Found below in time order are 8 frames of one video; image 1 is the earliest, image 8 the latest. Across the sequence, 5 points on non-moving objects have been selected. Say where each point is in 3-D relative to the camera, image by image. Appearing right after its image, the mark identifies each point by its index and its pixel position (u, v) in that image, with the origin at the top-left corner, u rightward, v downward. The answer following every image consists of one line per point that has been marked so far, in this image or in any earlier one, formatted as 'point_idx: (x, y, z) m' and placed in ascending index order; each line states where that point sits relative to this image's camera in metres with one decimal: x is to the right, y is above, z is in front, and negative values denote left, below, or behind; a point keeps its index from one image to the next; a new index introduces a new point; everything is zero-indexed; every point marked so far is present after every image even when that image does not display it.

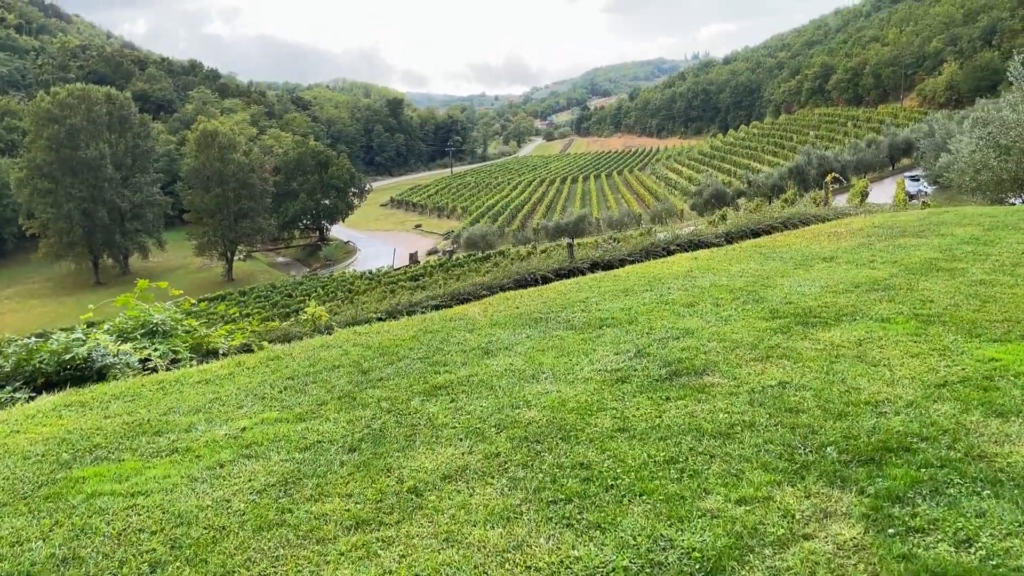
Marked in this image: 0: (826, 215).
0: (+5.9, +1.3, +15.9) m
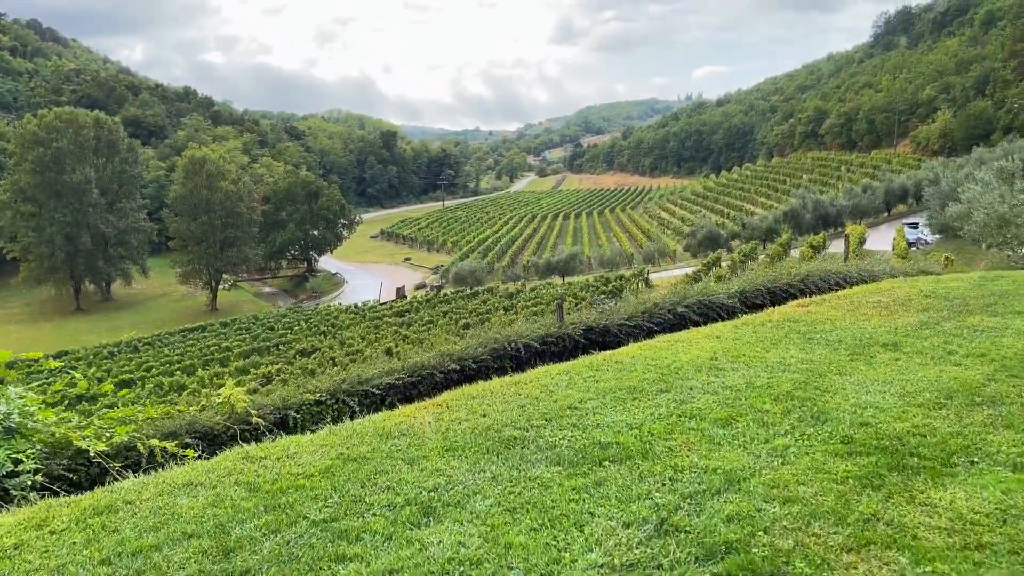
0: (+5.6, +0.2, +14.2) m
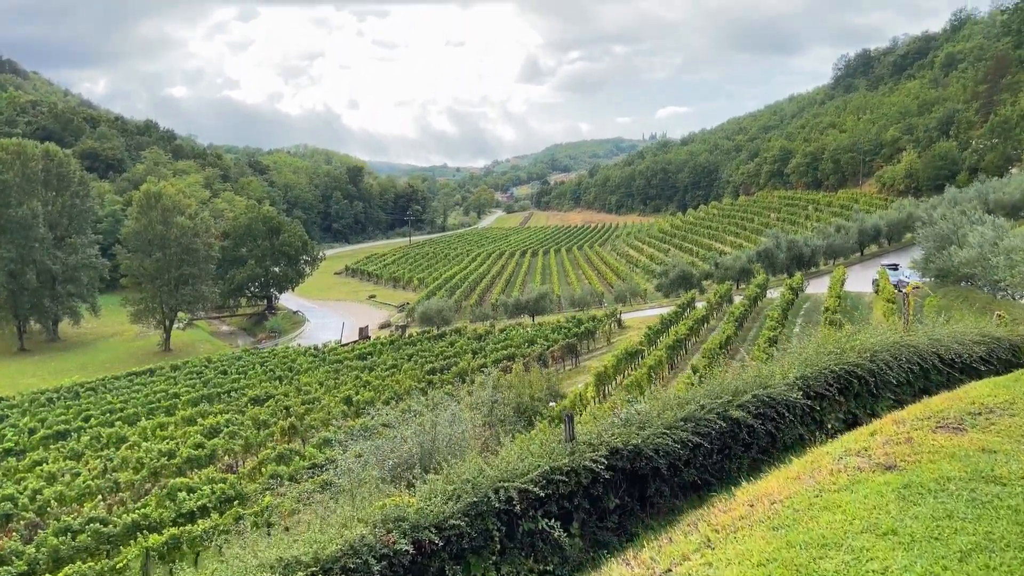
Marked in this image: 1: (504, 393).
0: (+5.3, -0.8, +11.1) m
1: (-0.2, -2.3, +19.7) m
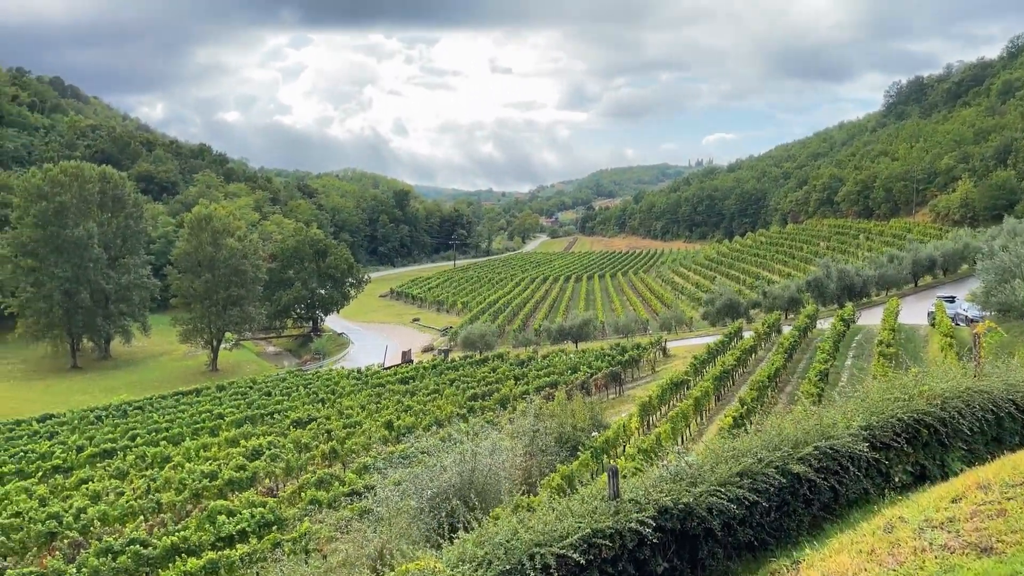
0: (+5.8, -1.3, +10.3) m
1: (+0.7, -3.0, +19.2) m
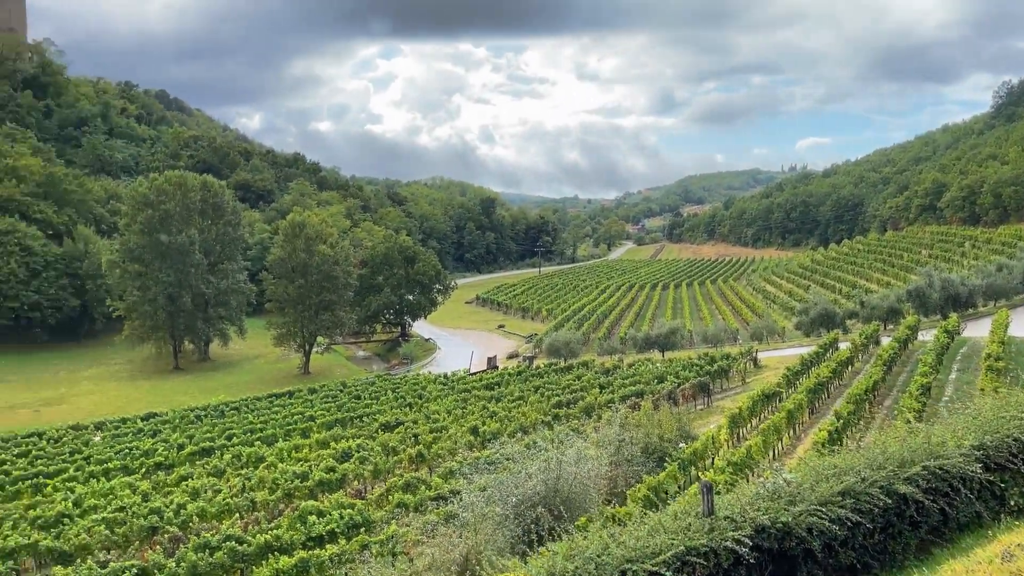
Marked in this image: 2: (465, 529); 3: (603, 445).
0: (+6.8, -1.4, +9.6) m
1: (+2.6, -3.2, +18.9) m
2: (-0.7, -3.6, +12.8) m
3: (+1.9, -3.2, +17.6) m
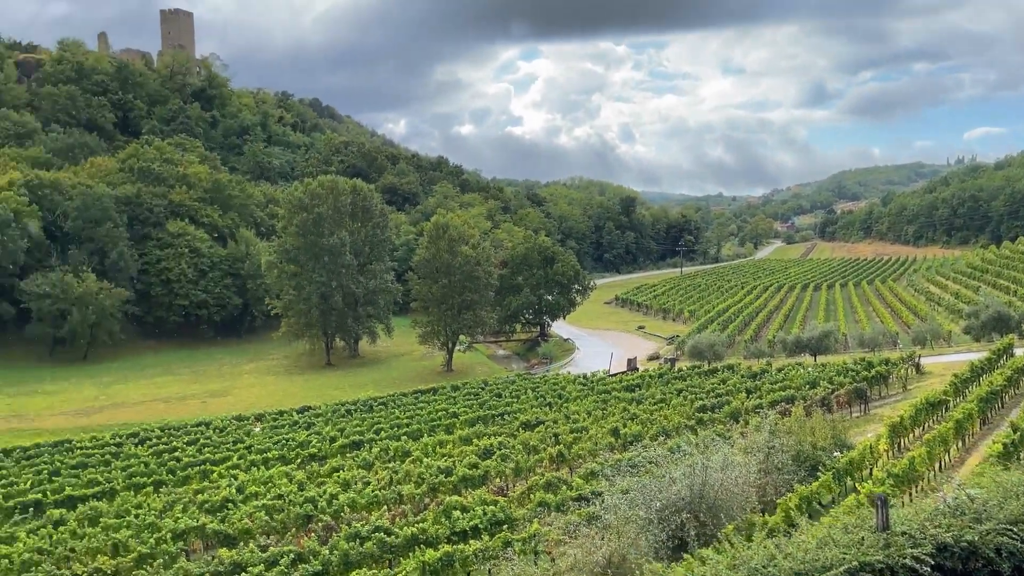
0: (+8.4, -1.5, +8.2) m
1: (+5.8, -3.2, +18.0) m
2: (+1.5, -3.6, +12.6) m
3: (+4.8, -3.2, +16.9) m
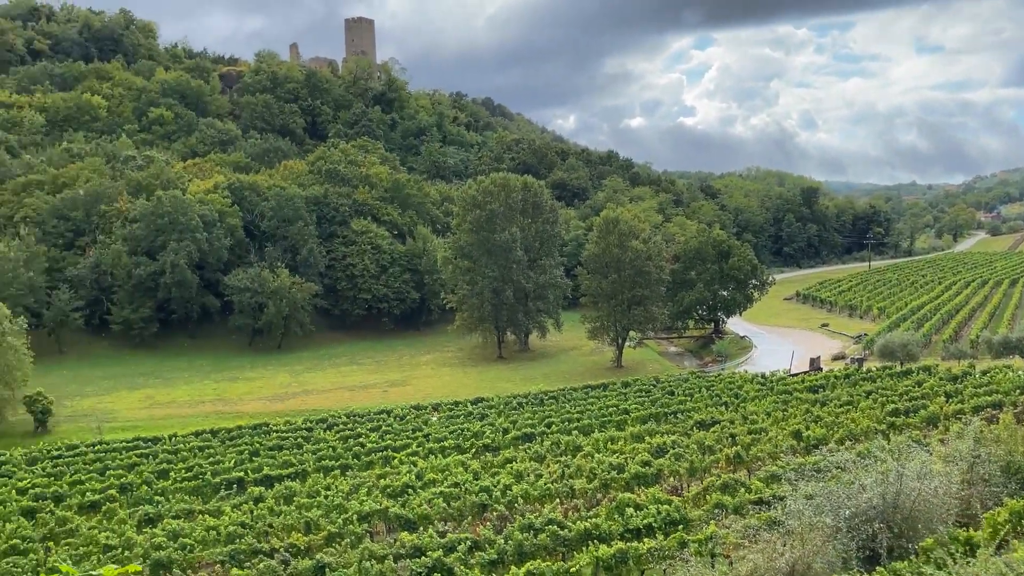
0: (+10.1, -1.4, +6.2) m
1: (+9.4, -3.0, +16.4) m
2: (+4.1, -3.5, +11.8) m
3: (+8.2, -3.1, +15.4) m
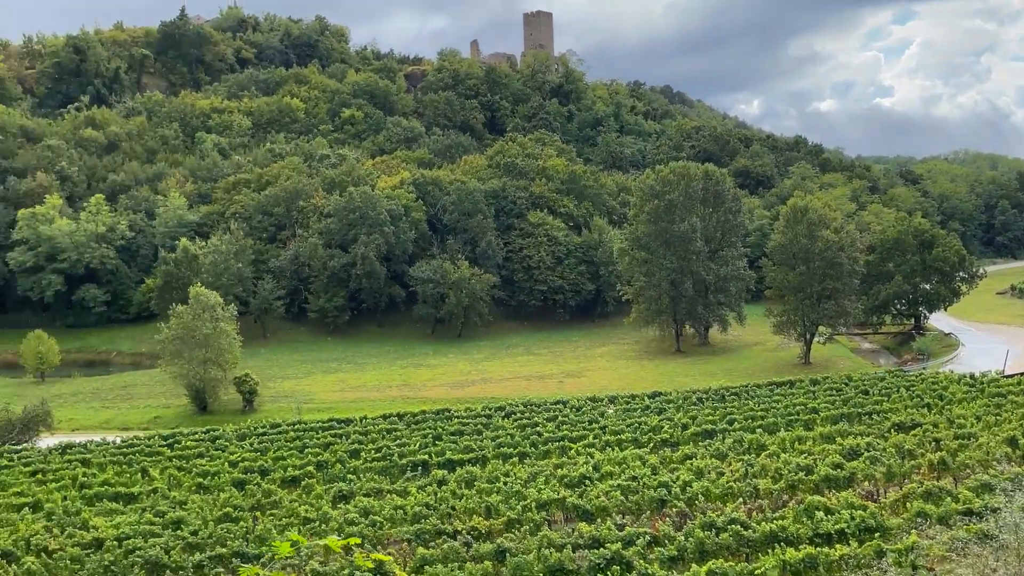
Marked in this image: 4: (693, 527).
0: (+11.4, -1.4, +3.9) m
1: (+12.7, -2.9, +14.0) m
2: (+6.7, -3.4, +10.6) m
3: (+11.4, -3.0, +13.3) m
4: (+3.6, -4.3, +15.3) m
